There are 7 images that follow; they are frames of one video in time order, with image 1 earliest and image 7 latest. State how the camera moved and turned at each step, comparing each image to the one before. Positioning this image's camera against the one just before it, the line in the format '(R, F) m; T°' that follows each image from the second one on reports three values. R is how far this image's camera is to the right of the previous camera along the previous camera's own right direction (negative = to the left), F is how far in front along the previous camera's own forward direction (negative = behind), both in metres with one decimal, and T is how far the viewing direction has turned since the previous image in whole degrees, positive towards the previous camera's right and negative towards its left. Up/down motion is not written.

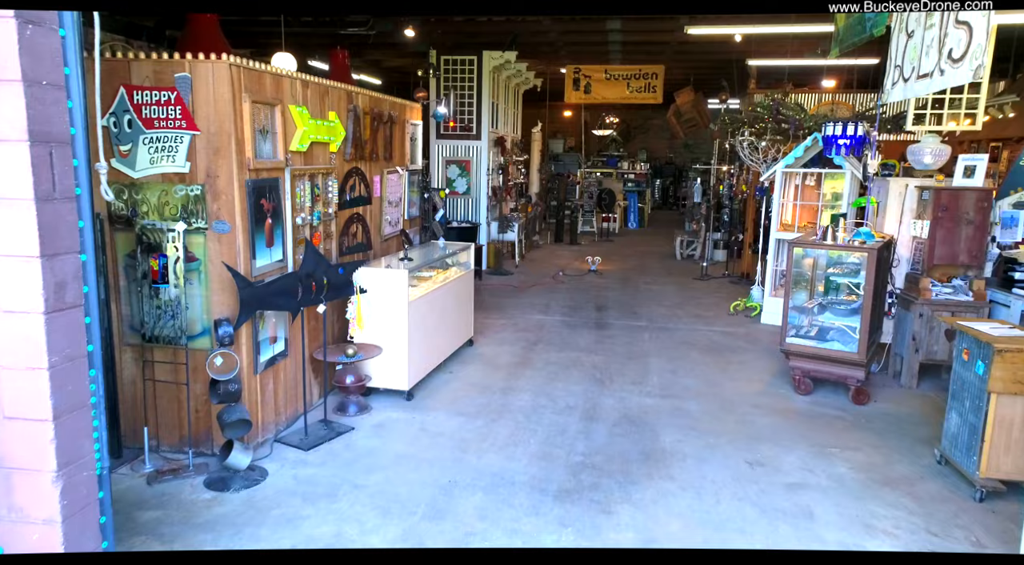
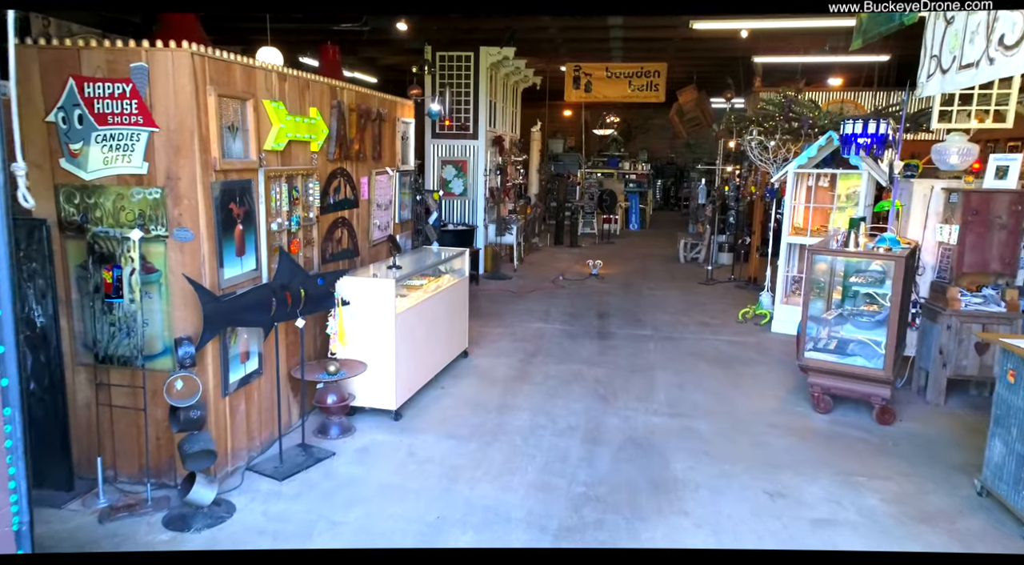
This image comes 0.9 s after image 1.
(0.0, +0.4) m; 0°
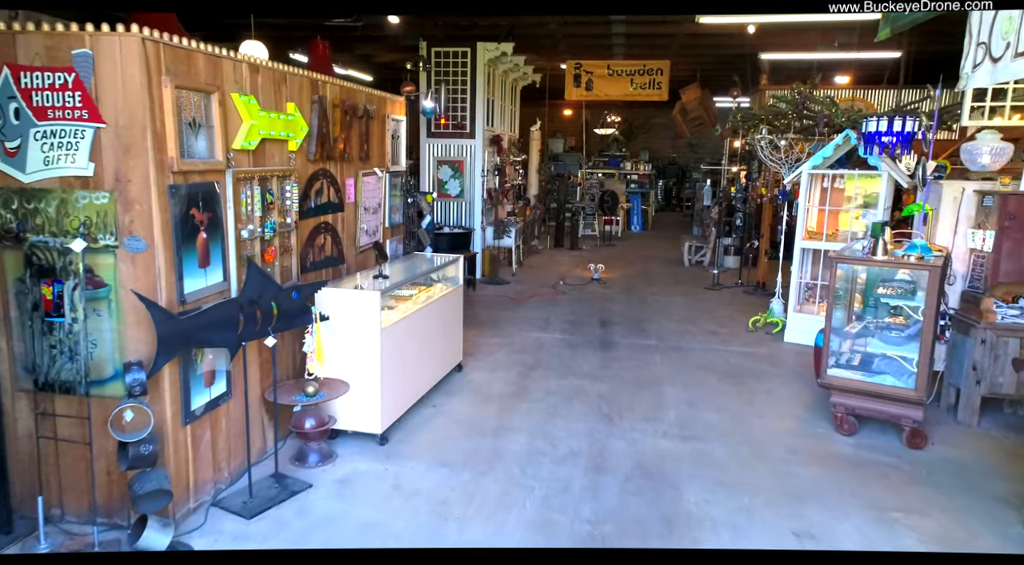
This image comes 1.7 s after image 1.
(0.0, +0.4) m; 0°
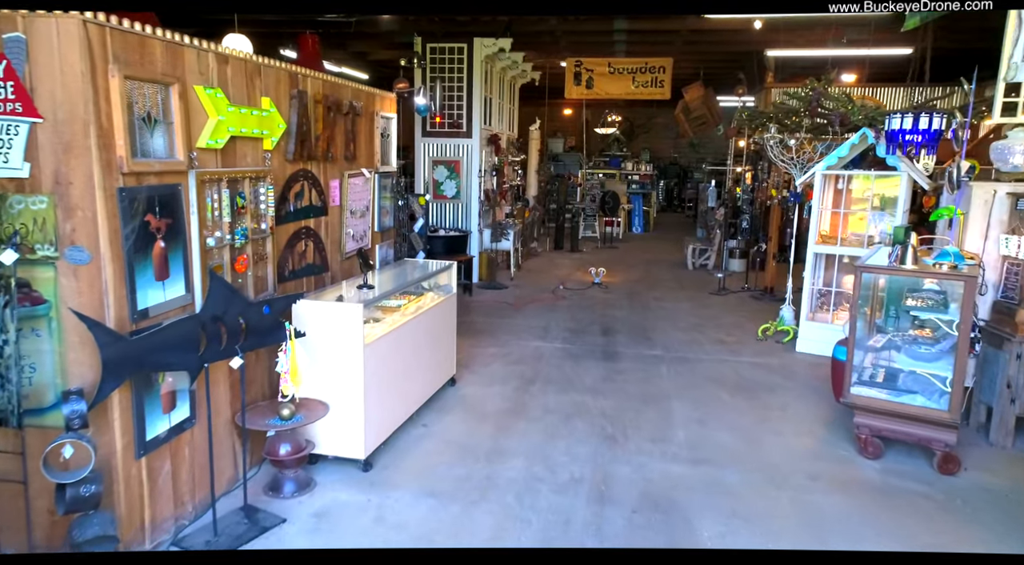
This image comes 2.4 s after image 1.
(0.0, +0.3) m; 0°
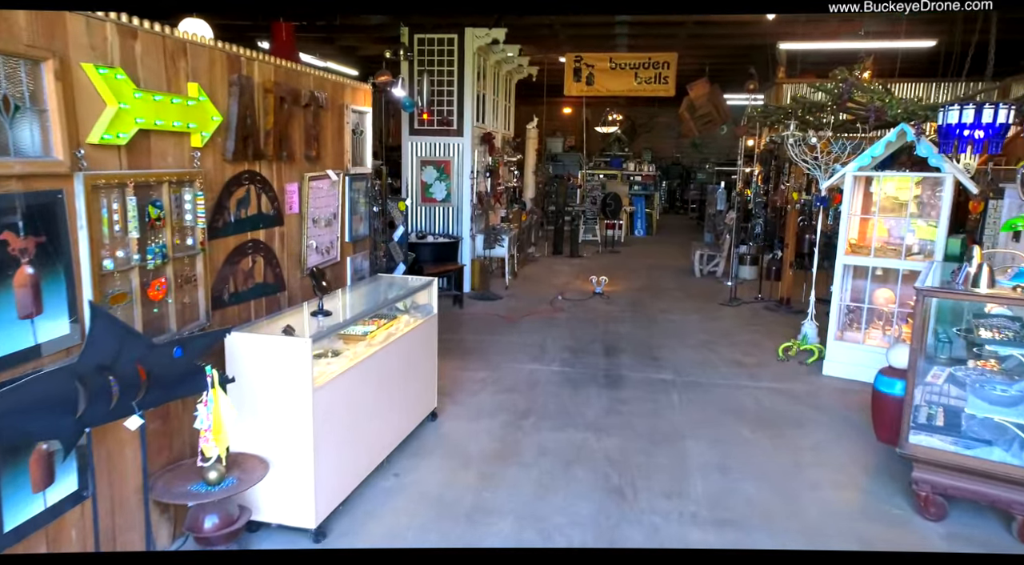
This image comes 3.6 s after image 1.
(+0.1, +0.7) m; 0°
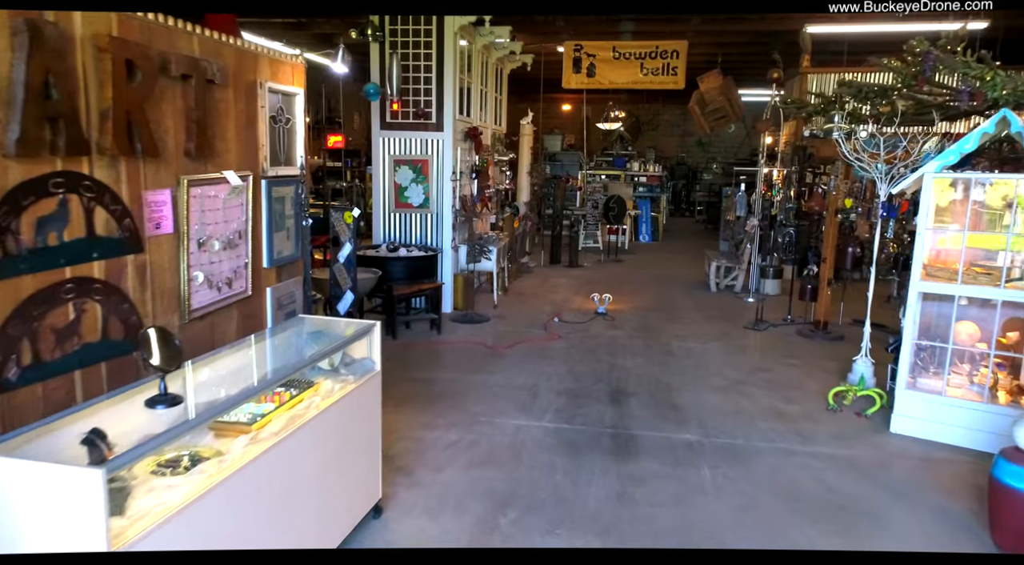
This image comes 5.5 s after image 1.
(+0.1, +1.2) m; 0°
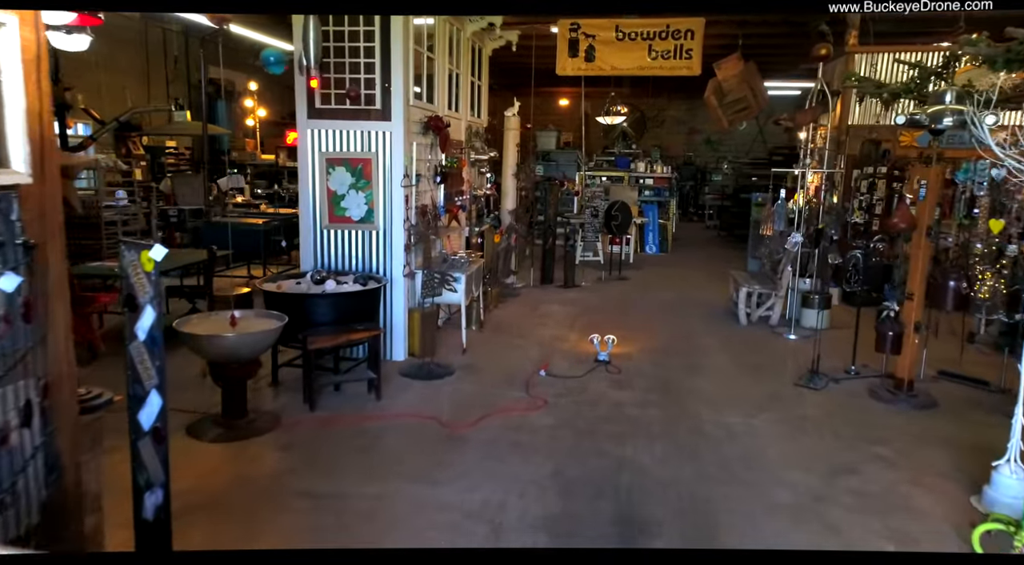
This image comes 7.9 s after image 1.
(+0.2, +1.8) m; 0°
